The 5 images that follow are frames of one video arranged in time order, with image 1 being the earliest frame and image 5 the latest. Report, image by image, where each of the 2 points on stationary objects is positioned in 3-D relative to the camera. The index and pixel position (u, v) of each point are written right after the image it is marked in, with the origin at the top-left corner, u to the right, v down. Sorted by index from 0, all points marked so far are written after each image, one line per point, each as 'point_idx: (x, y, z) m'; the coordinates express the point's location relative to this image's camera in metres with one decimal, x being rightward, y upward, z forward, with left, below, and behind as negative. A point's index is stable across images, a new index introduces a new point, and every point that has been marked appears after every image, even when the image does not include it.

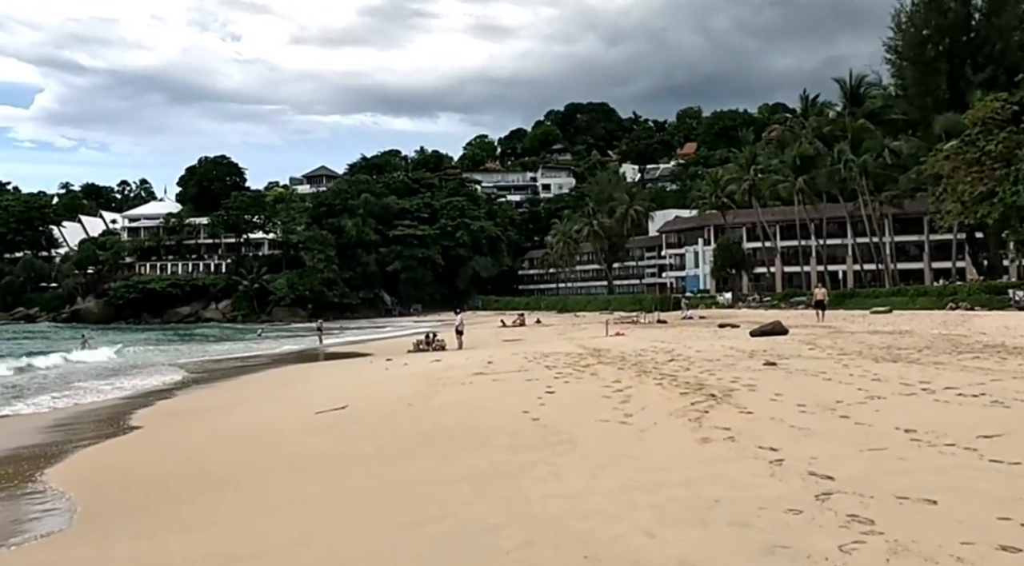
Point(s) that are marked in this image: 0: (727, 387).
0: (+2.7, -1.3, +9.8) m
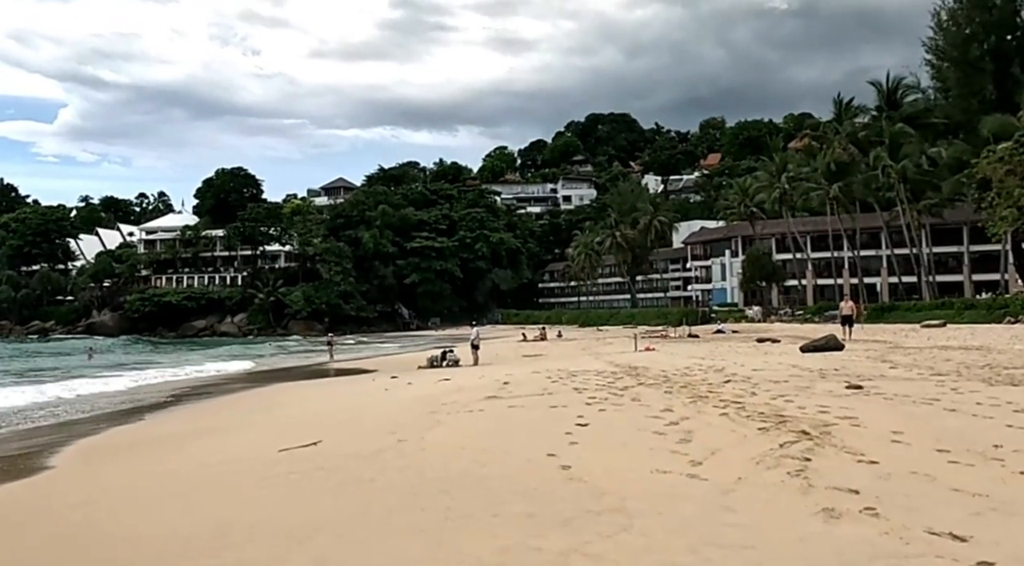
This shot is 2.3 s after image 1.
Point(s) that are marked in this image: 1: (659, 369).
0: (+3.0, -1.3, +7.4) m
1: (+2.8, -1.6, +14.6) m
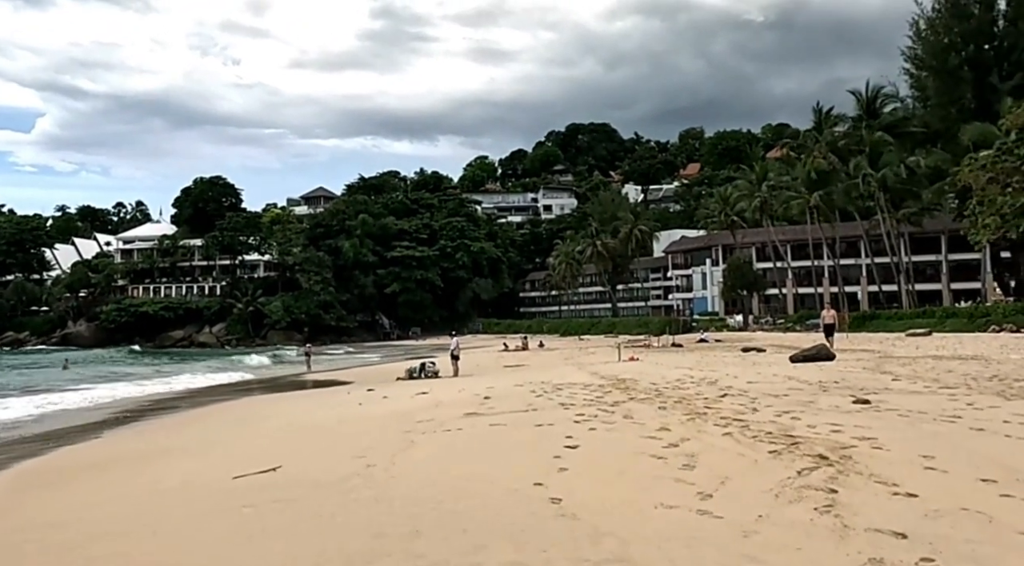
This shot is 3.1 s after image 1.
0: (+2.8, -1.4, +6.6) m
1: (+2.5, -1.8, +13.9) m
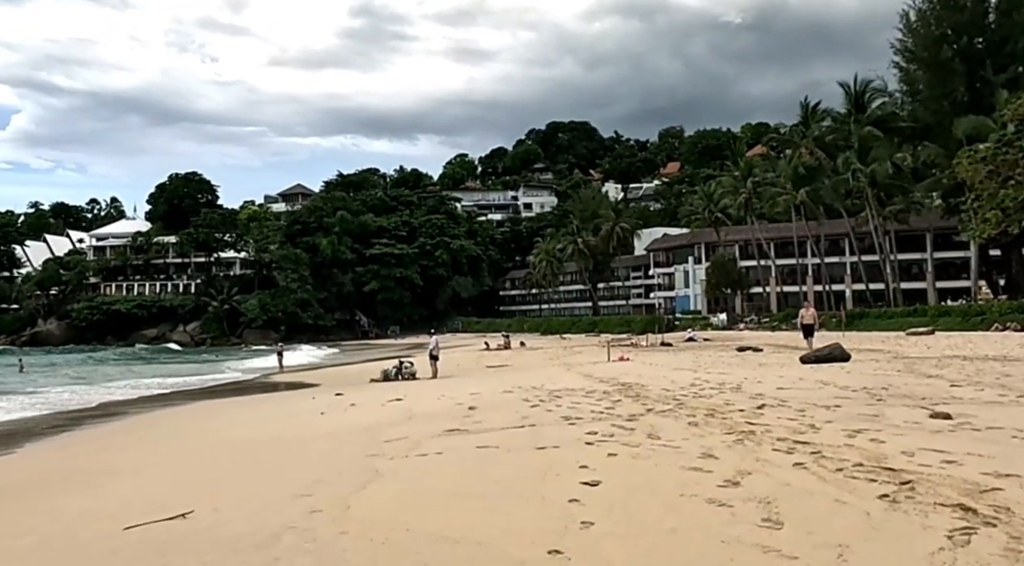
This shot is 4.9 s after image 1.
0: (+2.8, -1.2, +4.7) m
1: (+2.3, -1.6, +12.0) m
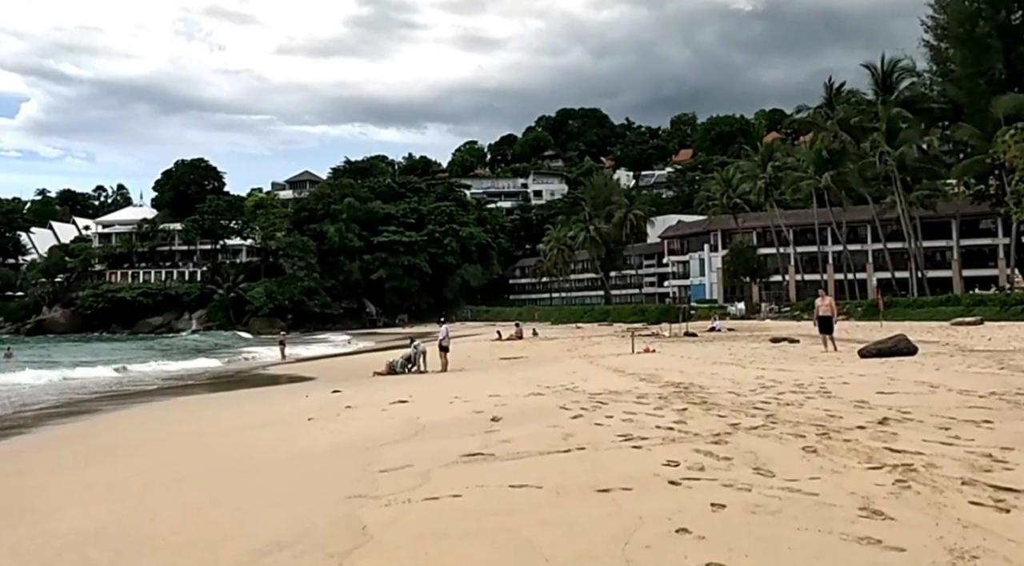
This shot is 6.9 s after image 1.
0: (+3.1, -1.1, +2.6) m
1: (+2.6, -1.4, +9.8) m
